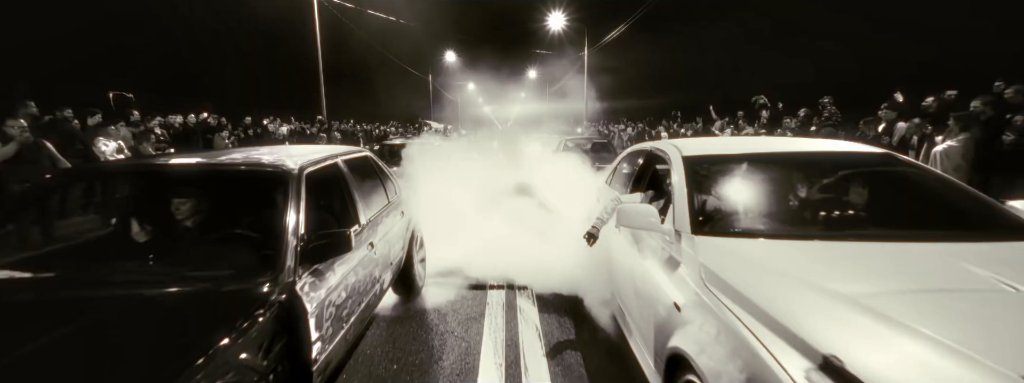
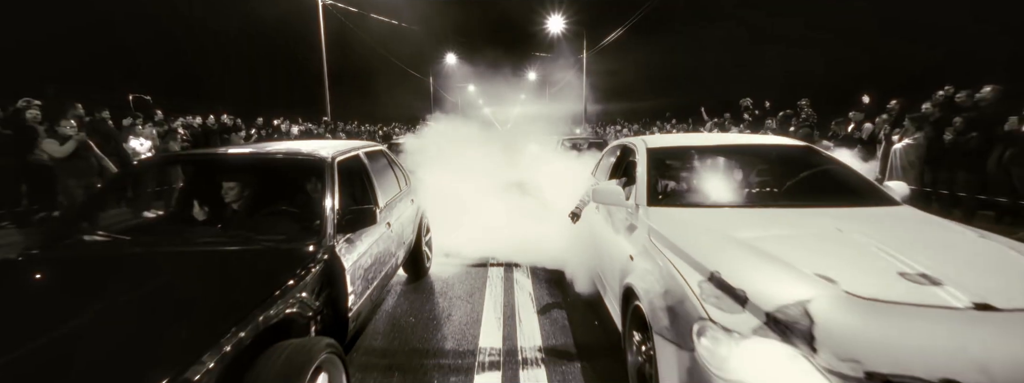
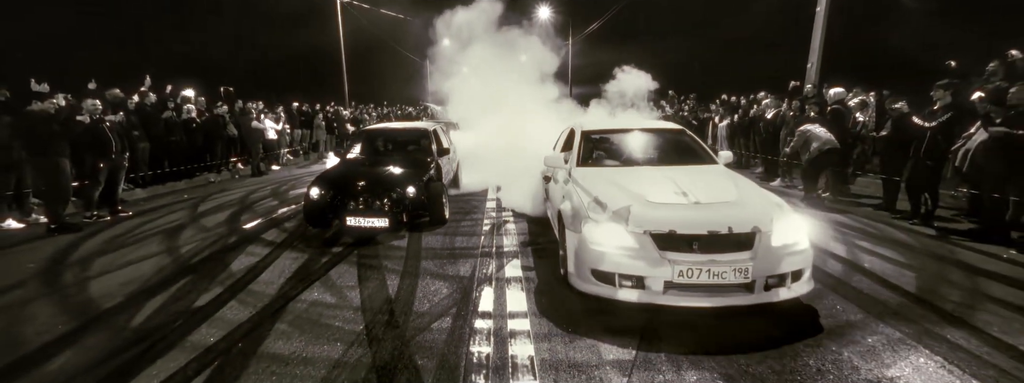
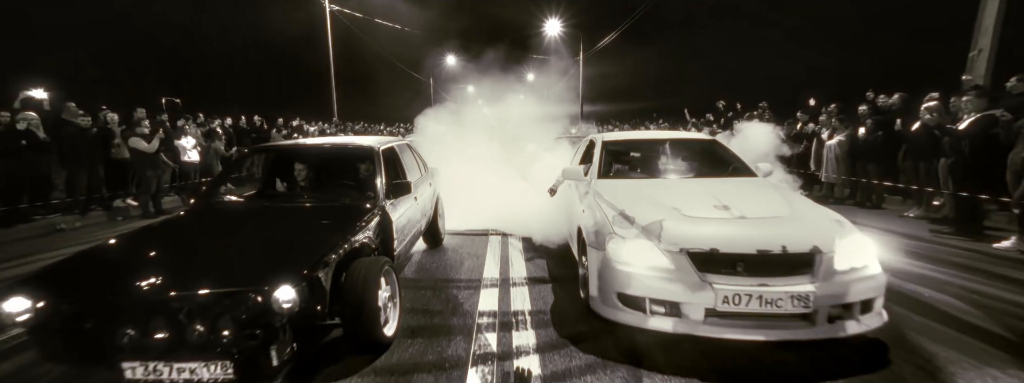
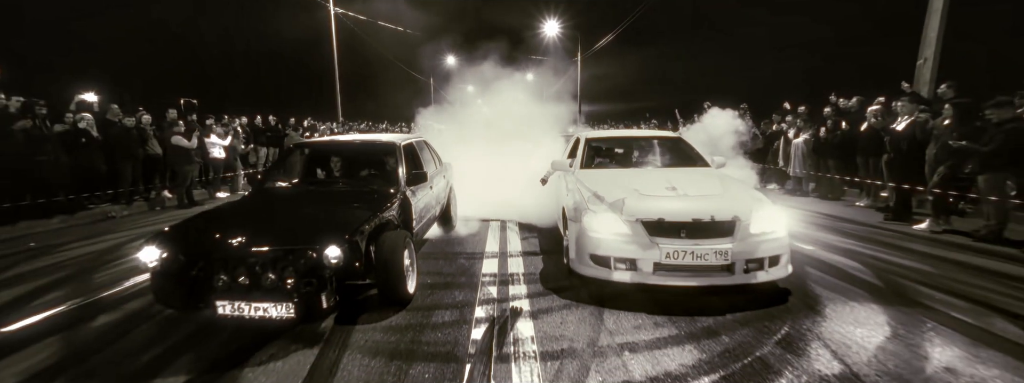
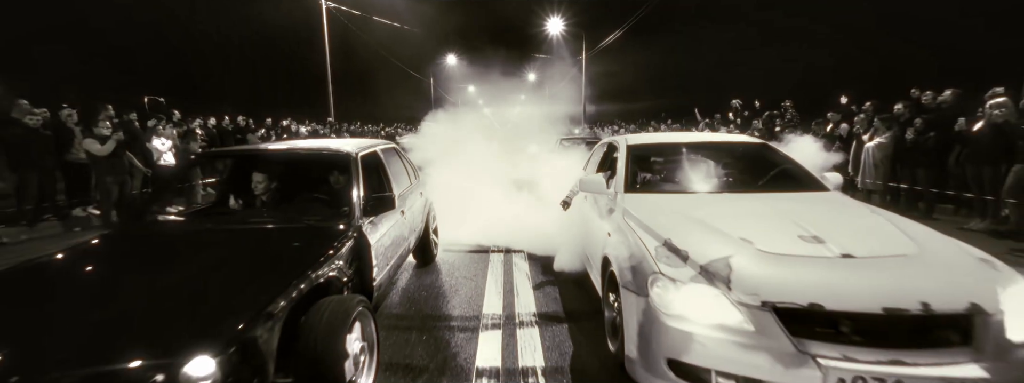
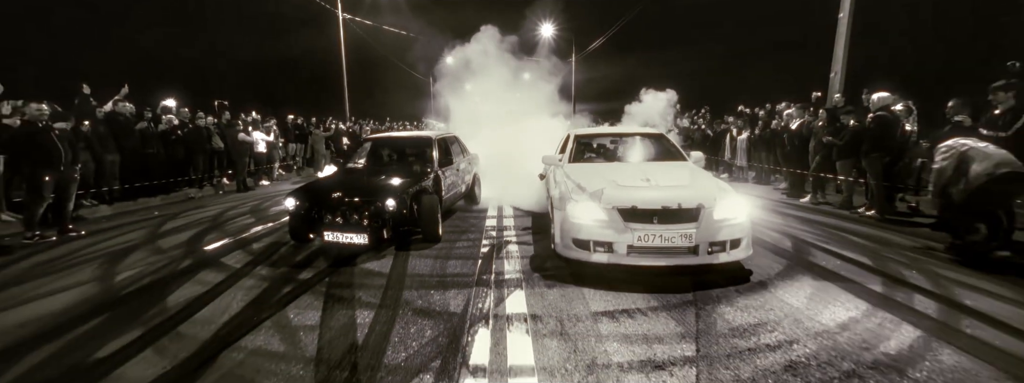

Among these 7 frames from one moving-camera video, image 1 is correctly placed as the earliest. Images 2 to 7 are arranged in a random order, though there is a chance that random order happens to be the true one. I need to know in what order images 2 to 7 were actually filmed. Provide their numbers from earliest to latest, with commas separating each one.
2, 6, 4, 5, 7, 3
